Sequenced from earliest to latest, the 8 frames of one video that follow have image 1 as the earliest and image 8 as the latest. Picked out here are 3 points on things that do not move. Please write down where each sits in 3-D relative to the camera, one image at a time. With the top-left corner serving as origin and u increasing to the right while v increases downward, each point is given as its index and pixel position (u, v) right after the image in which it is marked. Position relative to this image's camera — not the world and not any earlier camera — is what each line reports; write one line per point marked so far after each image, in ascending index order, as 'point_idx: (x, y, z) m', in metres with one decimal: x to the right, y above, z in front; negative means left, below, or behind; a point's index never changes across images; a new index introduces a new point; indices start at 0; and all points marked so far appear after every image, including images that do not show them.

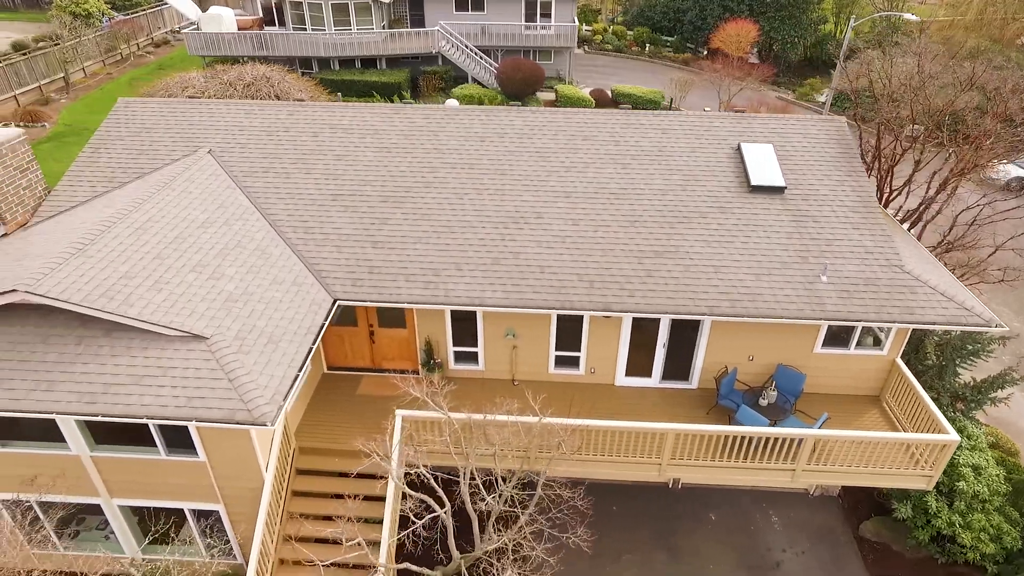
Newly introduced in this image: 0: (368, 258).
0: (-2.8, +0.6, +11.8) m
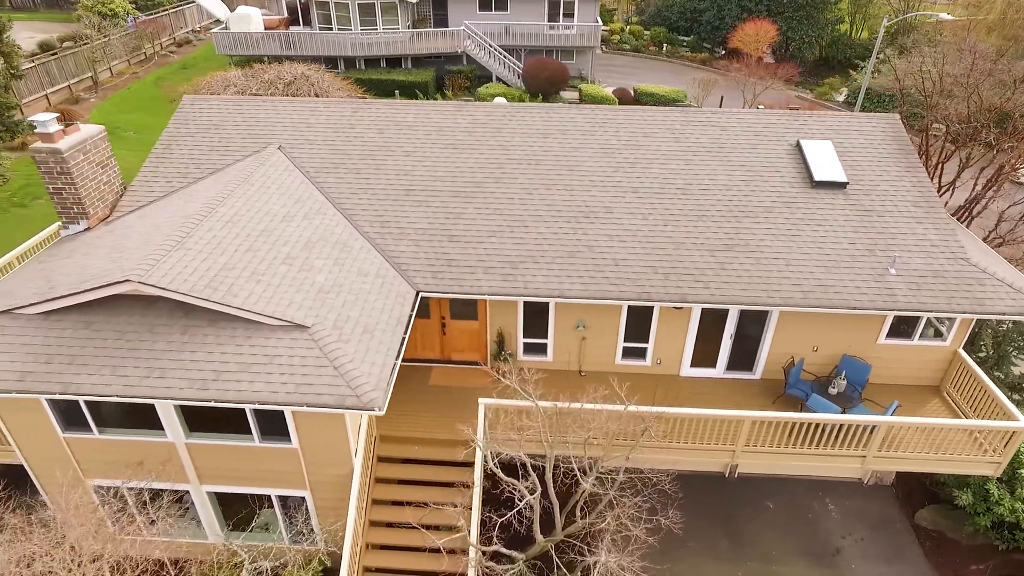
0: (-1.3, +0.8, +12.1) m
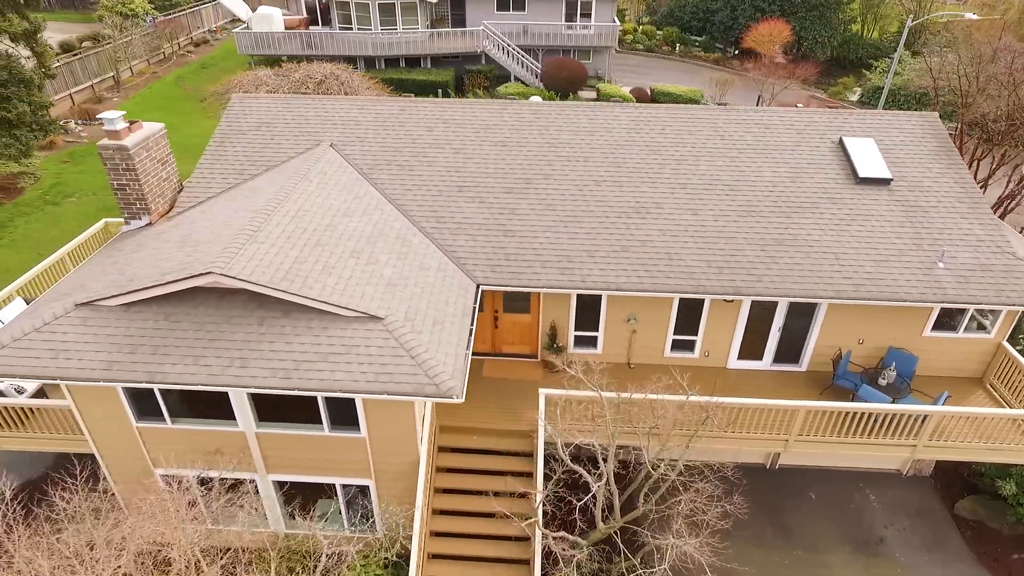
0: (-0.2, +0.9, +12.3) m
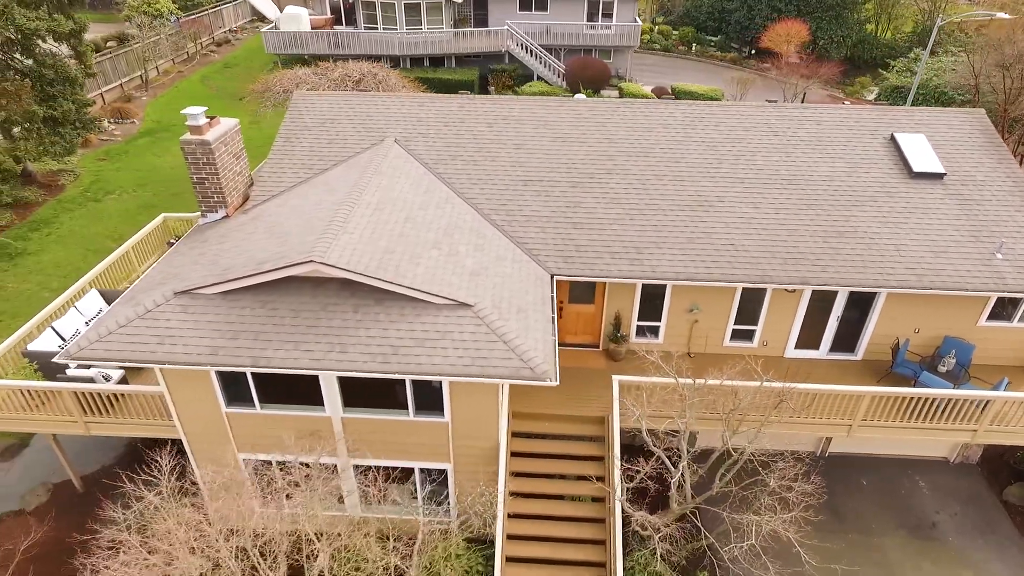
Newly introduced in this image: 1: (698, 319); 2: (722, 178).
0: (+1.4, +1.1, +12.7) m
1: (+4.3, -0.7, +13.3) m
2: (+5.0, +2.6, +13.8) m
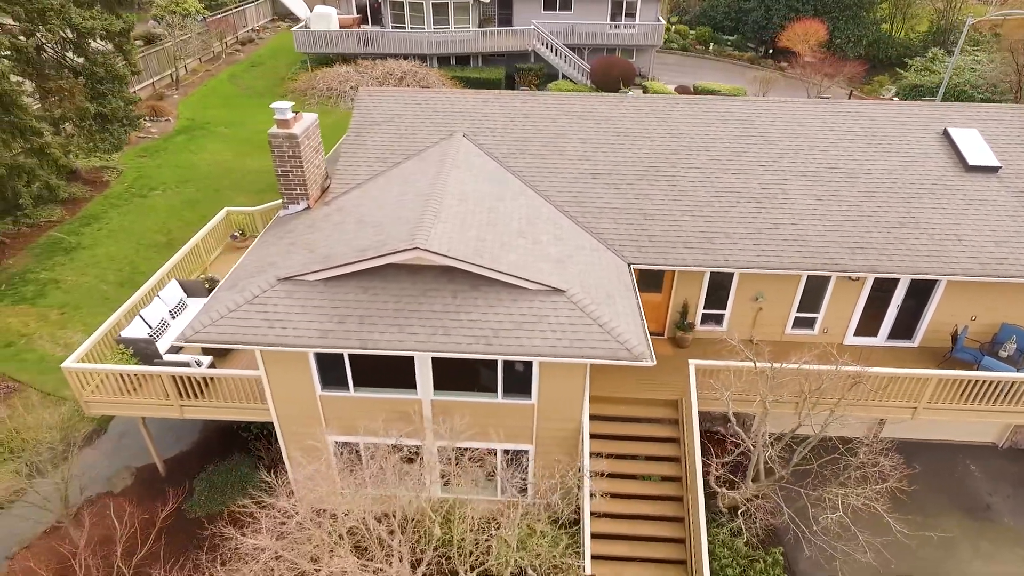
0: (+3.0, +1.4, +13.2) m
1: (+6.0, -0.5, +13.8) m
2: (+6.7, +2.9, +14.2) m
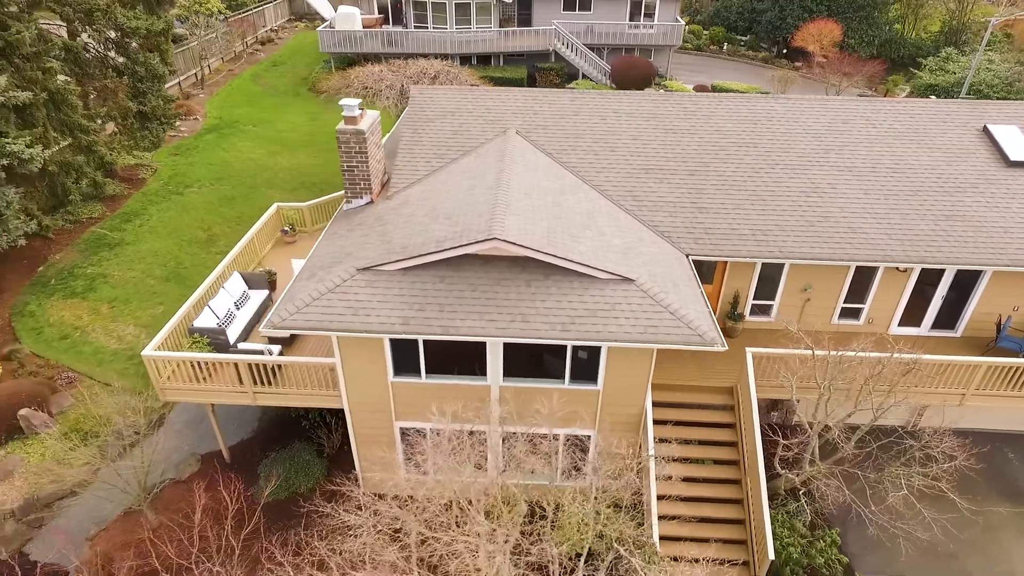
0: (+4.4, +1.6, +13.6) m
1: (+7.4, -0.3, +14.3) m
2: (+8.1, +3.1, +14.7) m
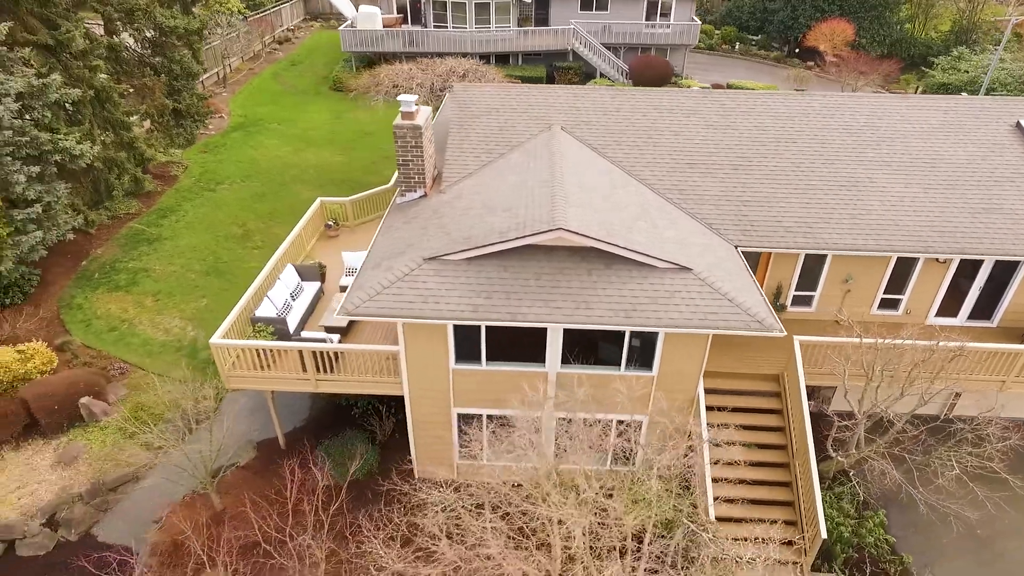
0: (+5.7, +1.8, +14.1) m
1: (+8.6, 0.0, +14.7) m
2: (+9.3, +3.3, +15.1) m
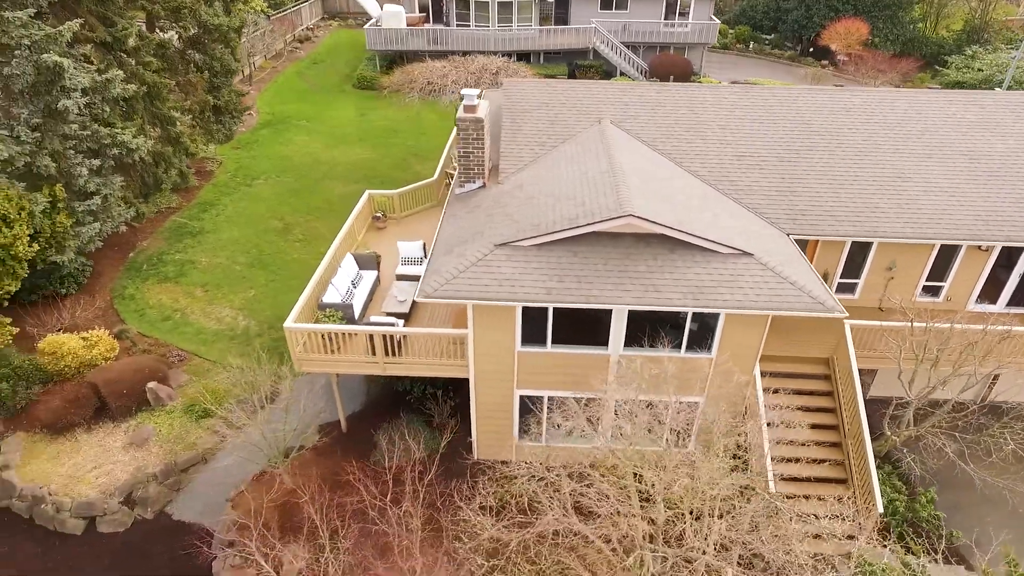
0: (+7.1, +2.1, +14.6) m
1: (+10.1, +0.3, +15.2) m
2: (+10.8, +3.6, +15.6) m
